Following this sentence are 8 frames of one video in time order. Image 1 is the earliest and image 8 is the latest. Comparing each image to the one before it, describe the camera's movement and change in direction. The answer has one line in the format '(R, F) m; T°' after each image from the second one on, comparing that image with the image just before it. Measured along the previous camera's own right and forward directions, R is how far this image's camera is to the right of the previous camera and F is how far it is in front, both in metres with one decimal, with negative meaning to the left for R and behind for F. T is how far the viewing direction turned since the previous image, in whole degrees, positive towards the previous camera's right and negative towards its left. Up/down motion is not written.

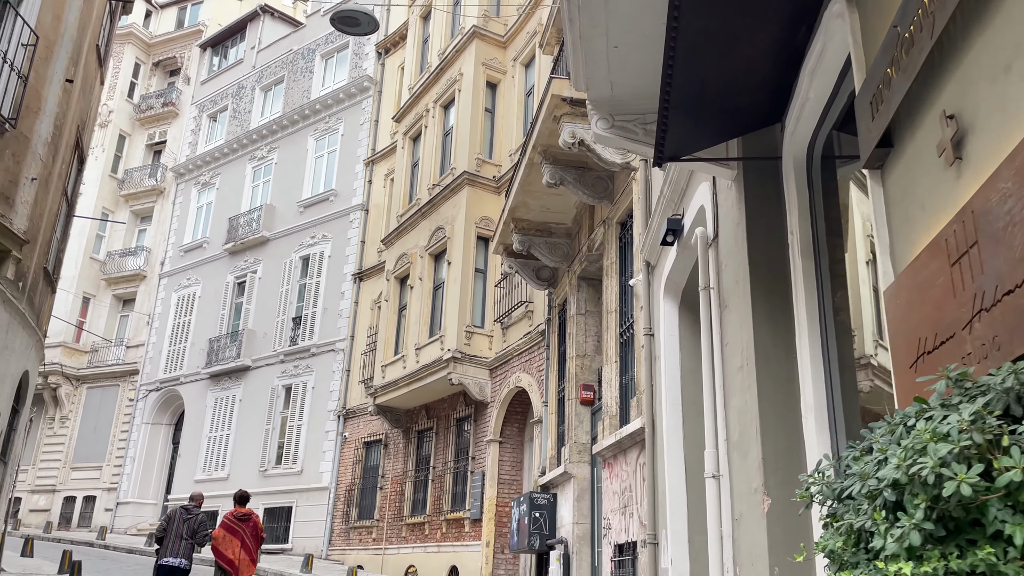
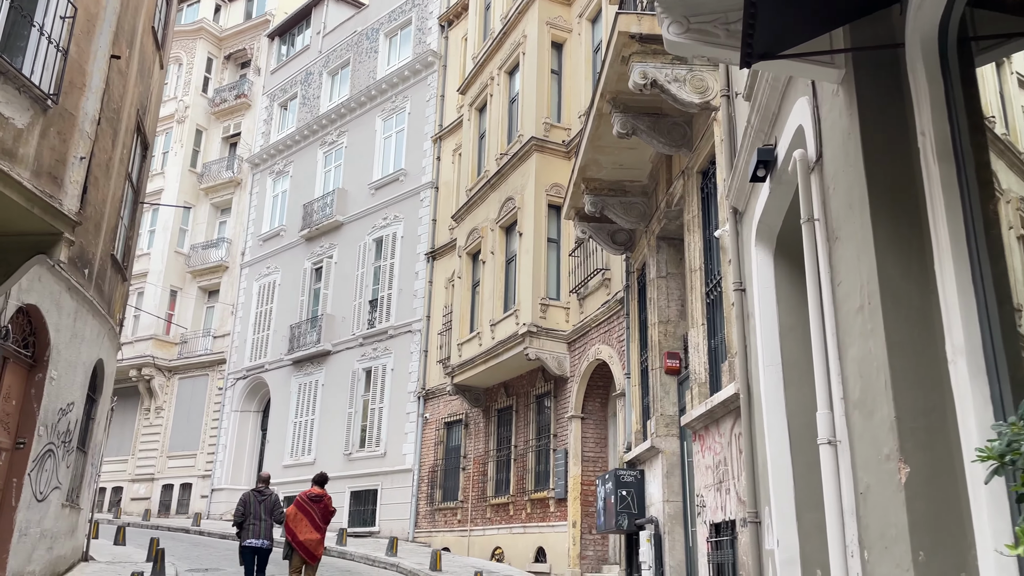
(+0.1, +0.8) m; -6°
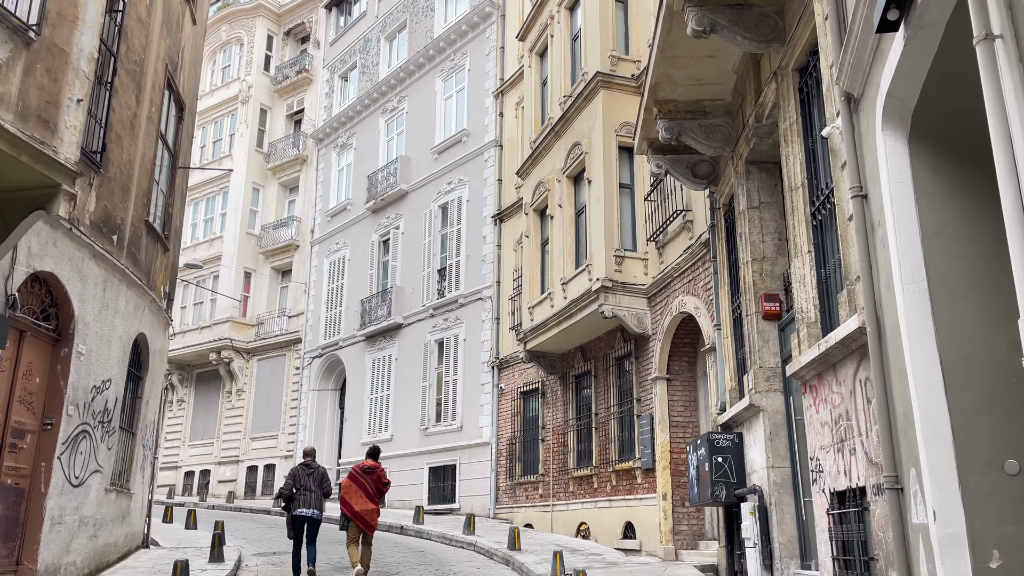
(+0.2, +1.4) m; -6°
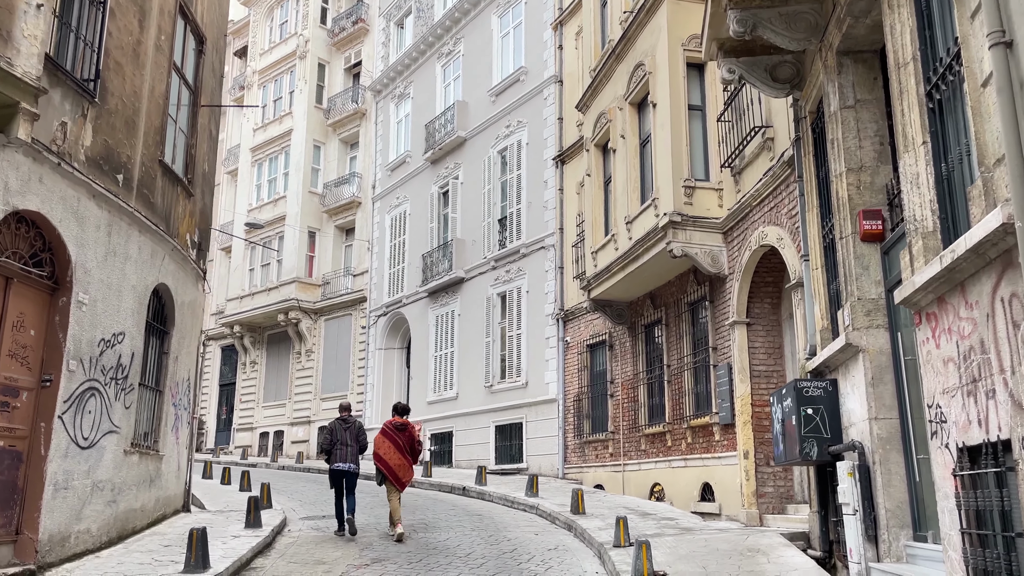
(+0.3, +1.4) m; -6°
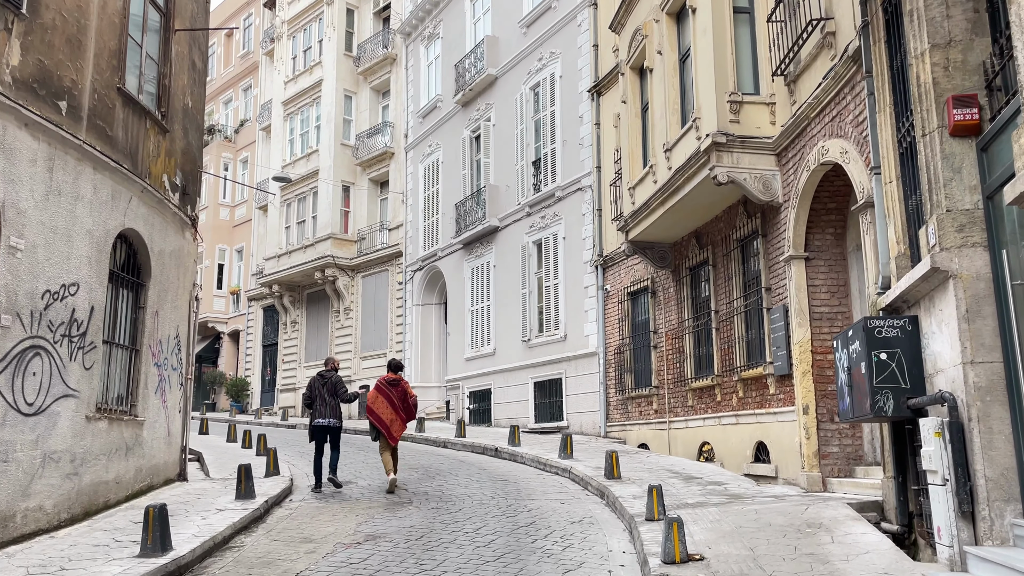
(+0.5, +1.5) m; -4°
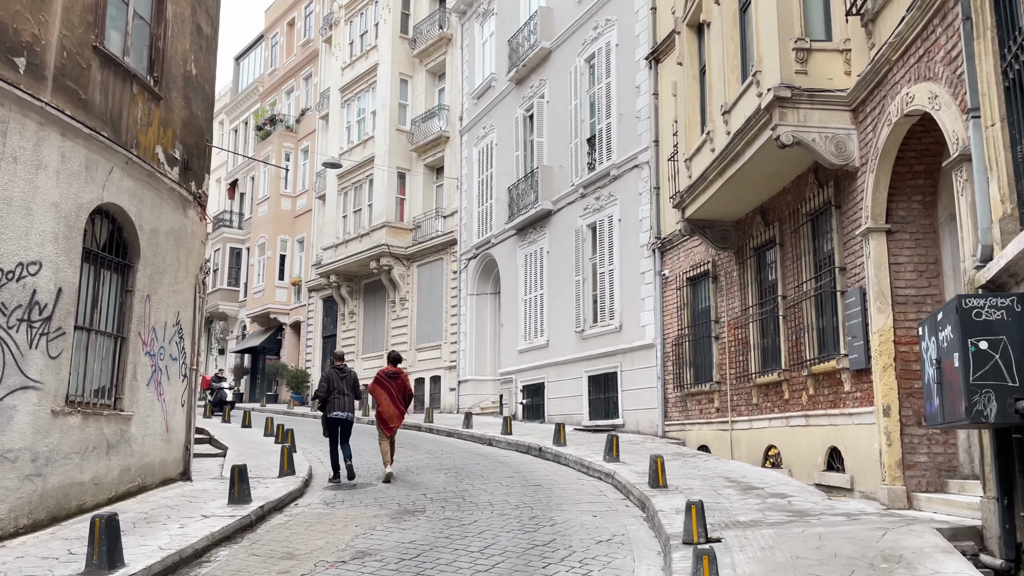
(+0.6, +1.3) m; -5°
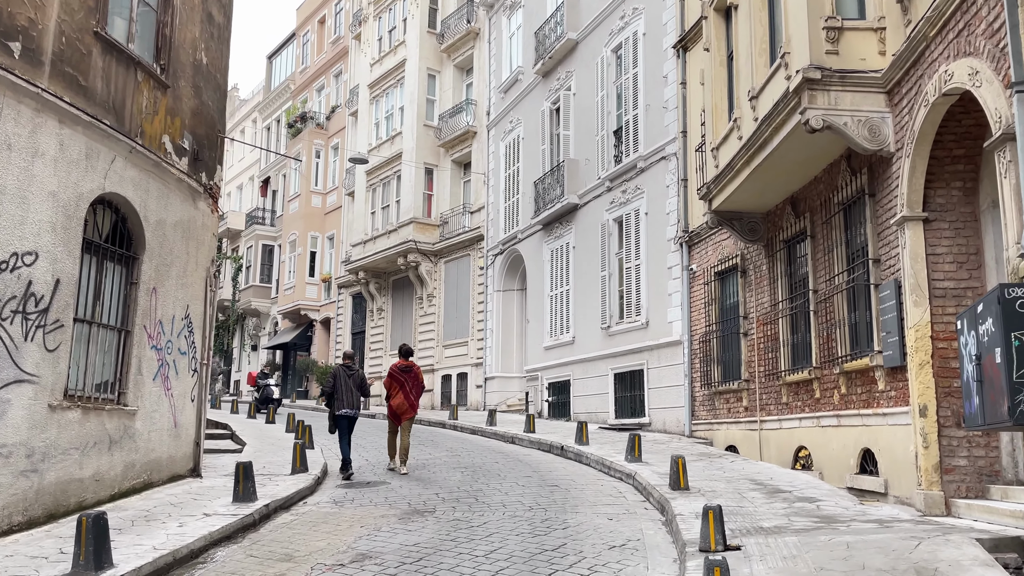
(+0.2, +0.4) m; -2°
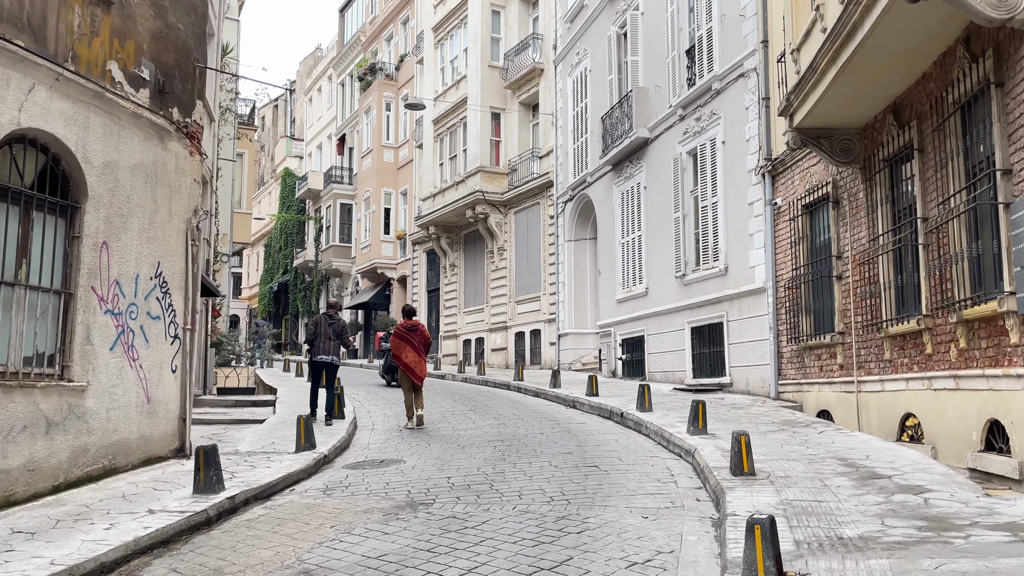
(+0.8, +1.9) m; -7°
